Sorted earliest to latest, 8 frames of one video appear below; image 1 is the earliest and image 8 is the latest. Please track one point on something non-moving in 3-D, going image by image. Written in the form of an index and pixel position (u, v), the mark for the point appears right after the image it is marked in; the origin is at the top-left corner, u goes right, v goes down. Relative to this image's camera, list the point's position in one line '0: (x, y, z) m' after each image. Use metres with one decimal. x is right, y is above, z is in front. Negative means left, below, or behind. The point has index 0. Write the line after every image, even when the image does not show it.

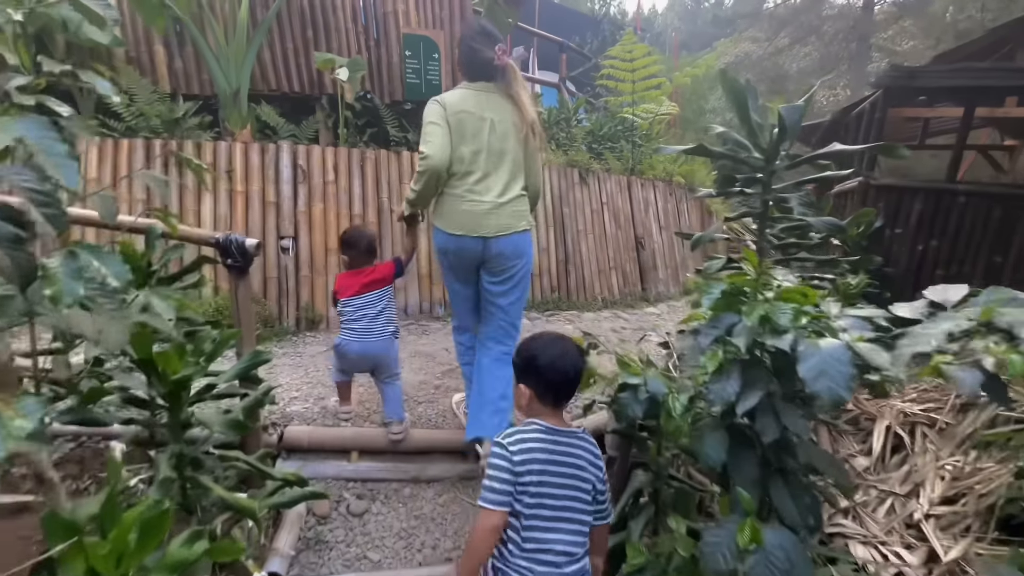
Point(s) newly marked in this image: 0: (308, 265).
0: (-1.9, +0.2, +4.4) m
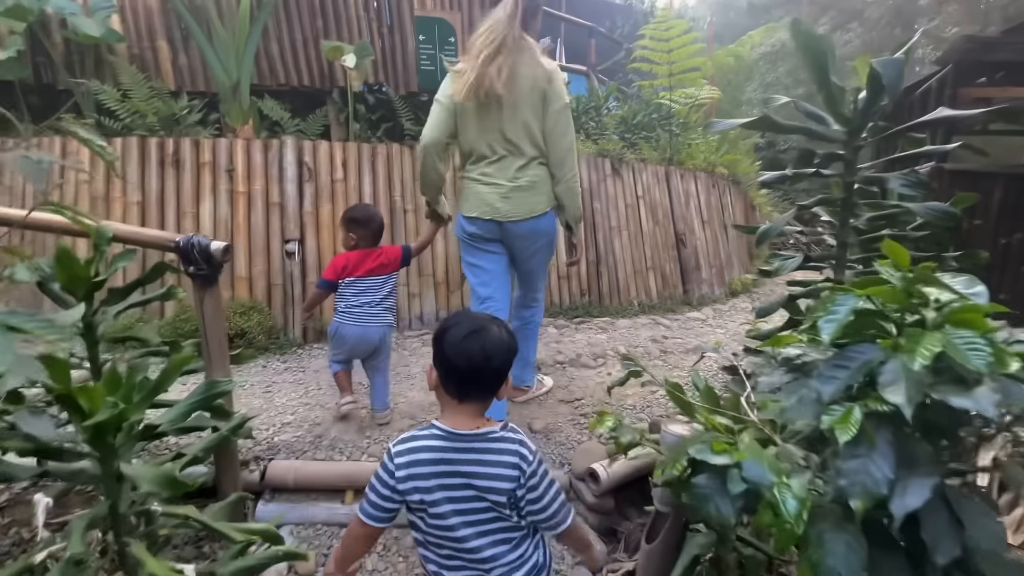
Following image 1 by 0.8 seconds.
0: (-1.7, +0.2, +4.1) m
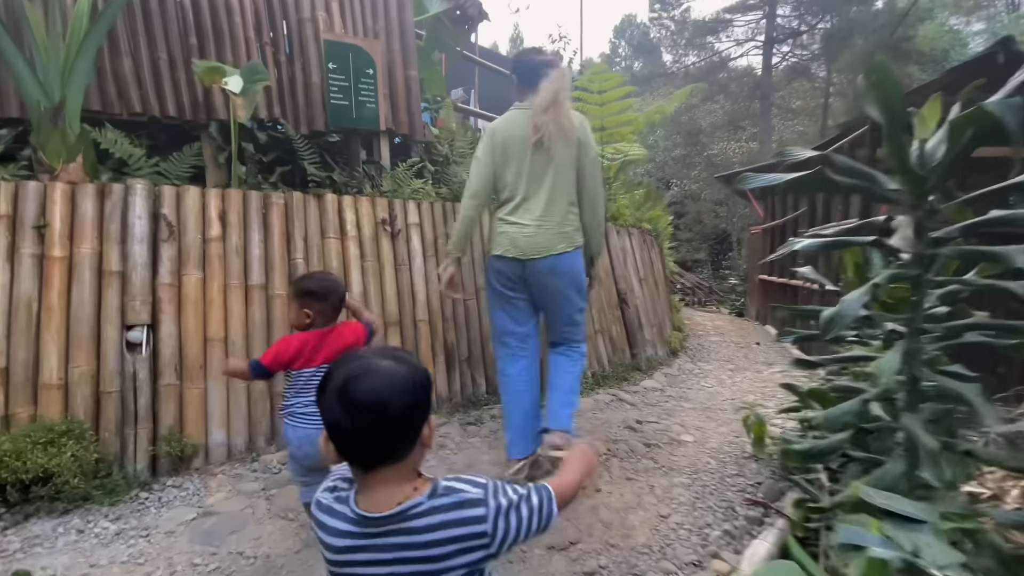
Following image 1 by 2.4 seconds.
0: (-2.0, -0.5, +2.9) m
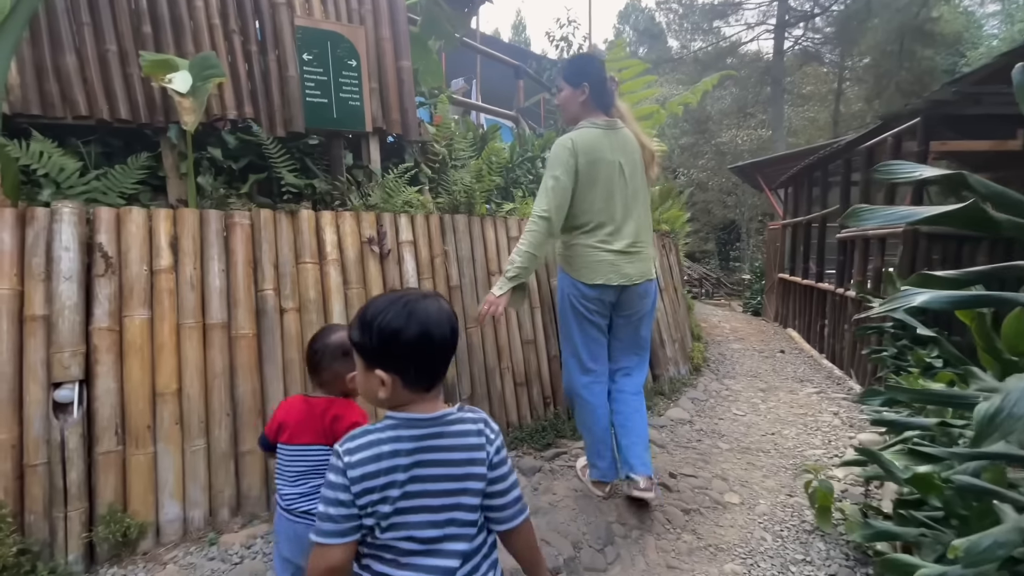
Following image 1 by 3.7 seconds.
0: (-1.9, -0.7, +2.3) m
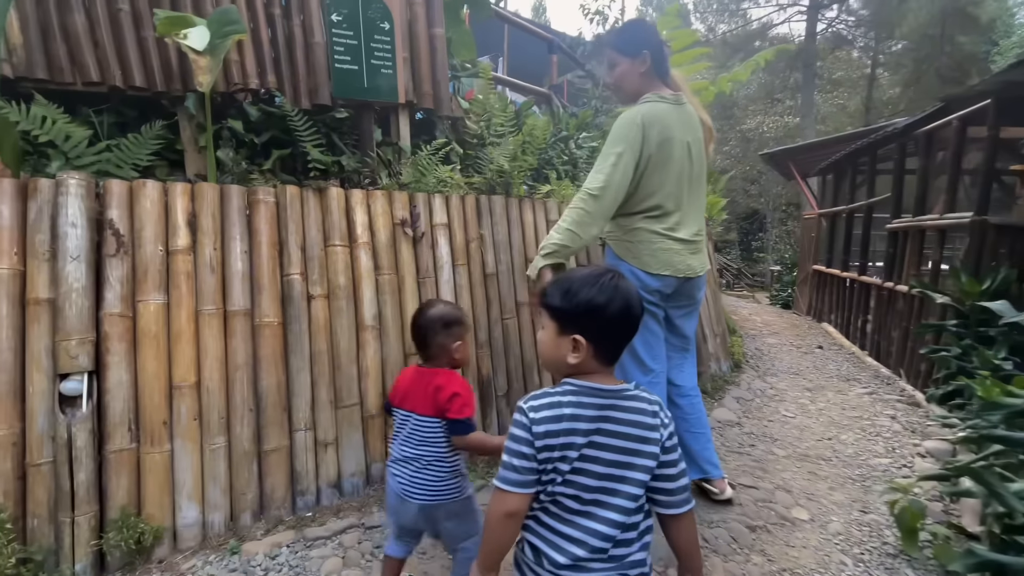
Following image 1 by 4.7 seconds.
0: (-1.7, -0.6, +2.1) m
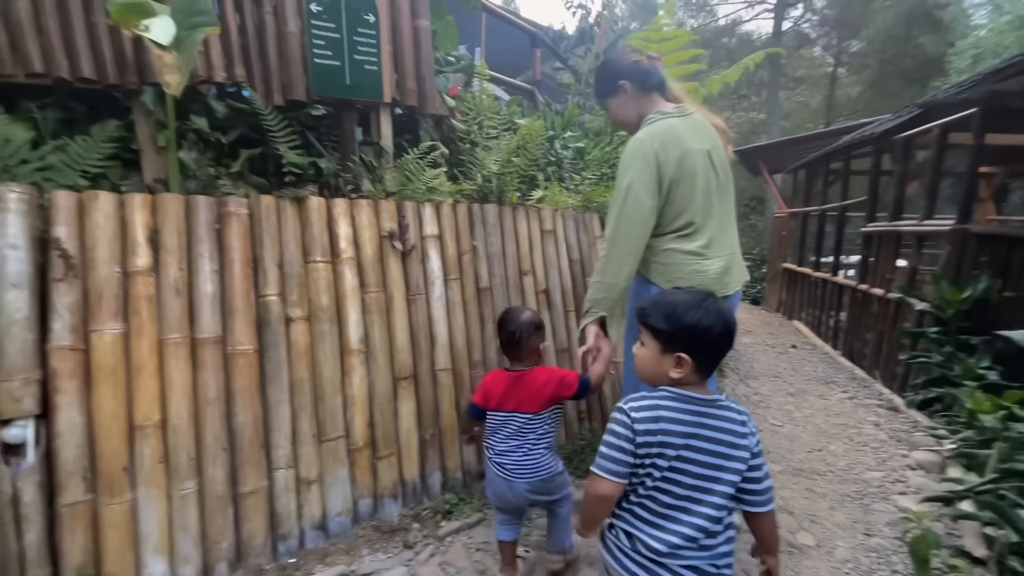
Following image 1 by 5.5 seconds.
0: (-1.7, -0.7, +1.9) m
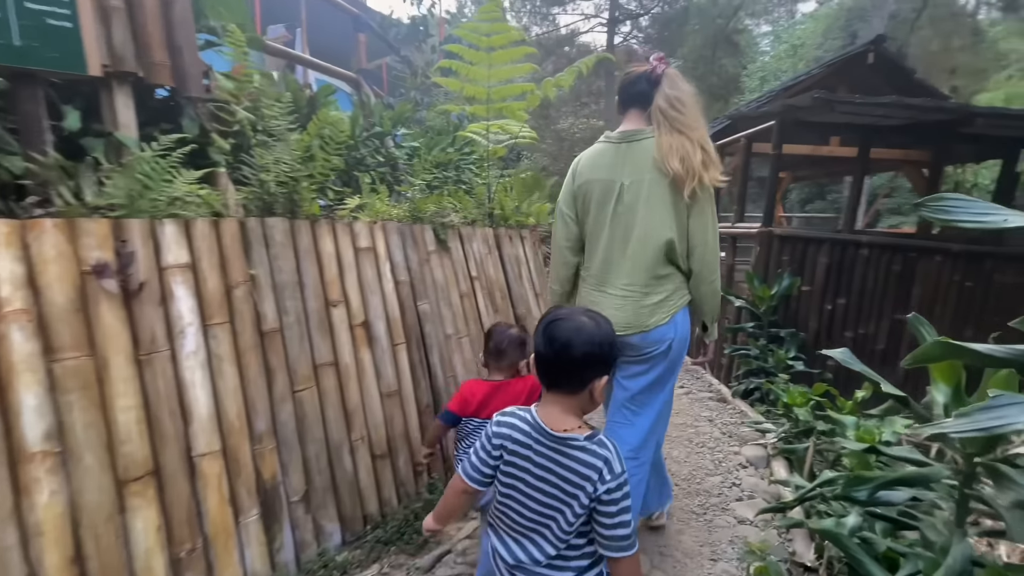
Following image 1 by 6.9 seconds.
0: (-2.2, -1.0, +0.8) m
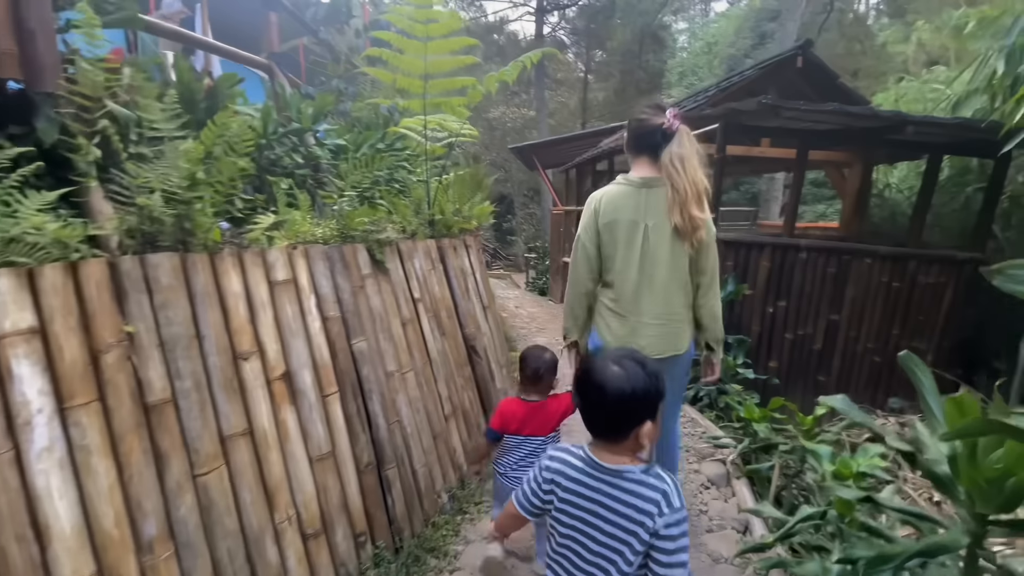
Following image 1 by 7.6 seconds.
0: (-2.2, -1.3, +0.2) m
